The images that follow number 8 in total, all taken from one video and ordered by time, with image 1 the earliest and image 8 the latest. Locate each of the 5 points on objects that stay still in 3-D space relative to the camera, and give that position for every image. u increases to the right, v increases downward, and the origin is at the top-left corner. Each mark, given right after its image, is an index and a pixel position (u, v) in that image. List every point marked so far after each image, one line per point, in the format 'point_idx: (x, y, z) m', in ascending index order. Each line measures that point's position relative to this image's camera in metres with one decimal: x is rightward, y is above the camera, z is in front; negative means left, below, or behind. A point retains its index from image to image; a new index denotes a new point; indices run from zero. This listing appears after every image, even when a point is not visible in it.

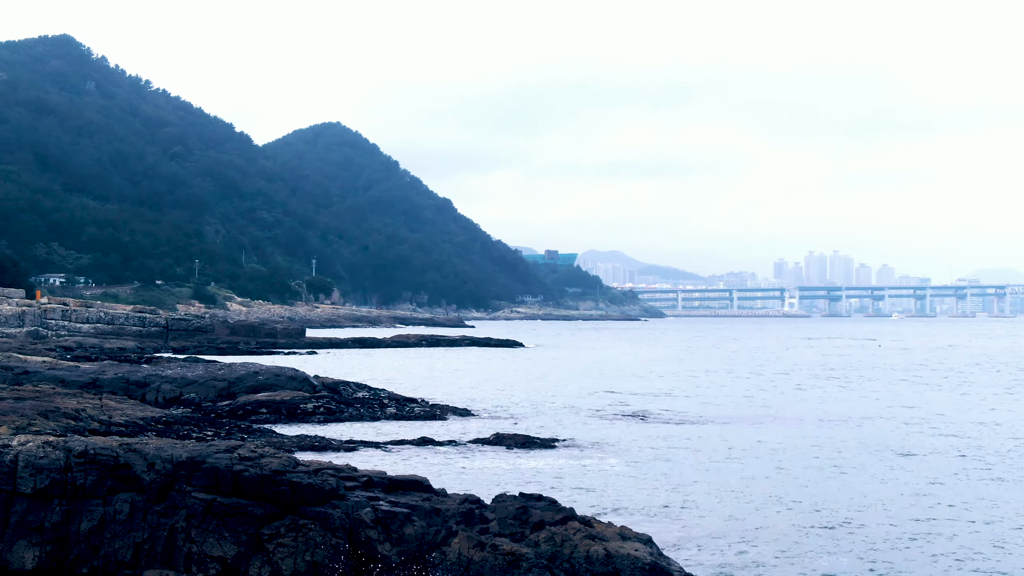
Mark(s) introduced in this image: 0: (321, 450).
0: (-3.1, -2.6, +14.5) m
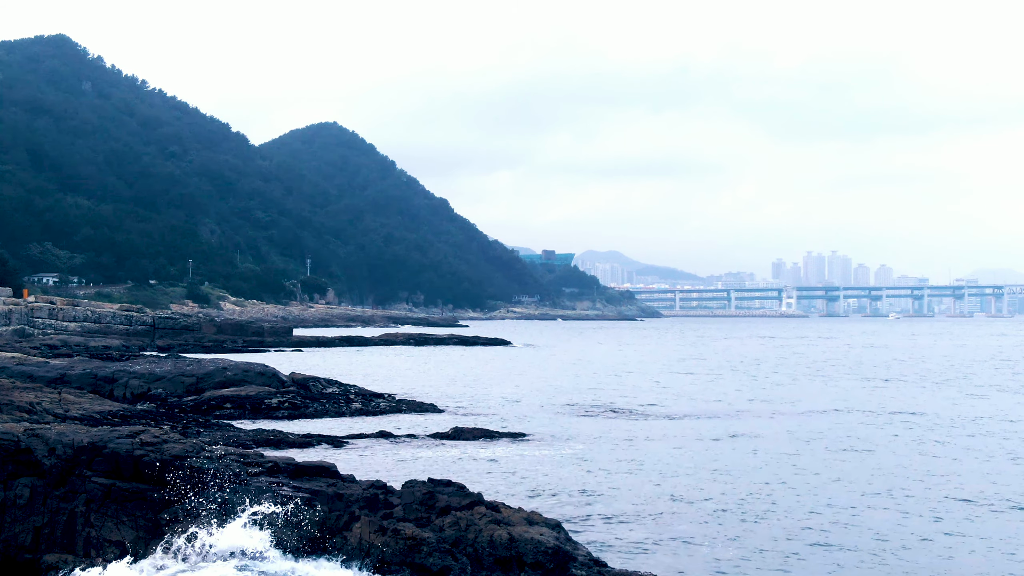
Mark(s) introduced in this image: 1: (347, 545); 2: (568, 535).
0: (-3.8, -2.5, +14.5) m
1: (-1.3, -2.0, +7.0) m
2: (+0.4, -2.1, +7.6) m
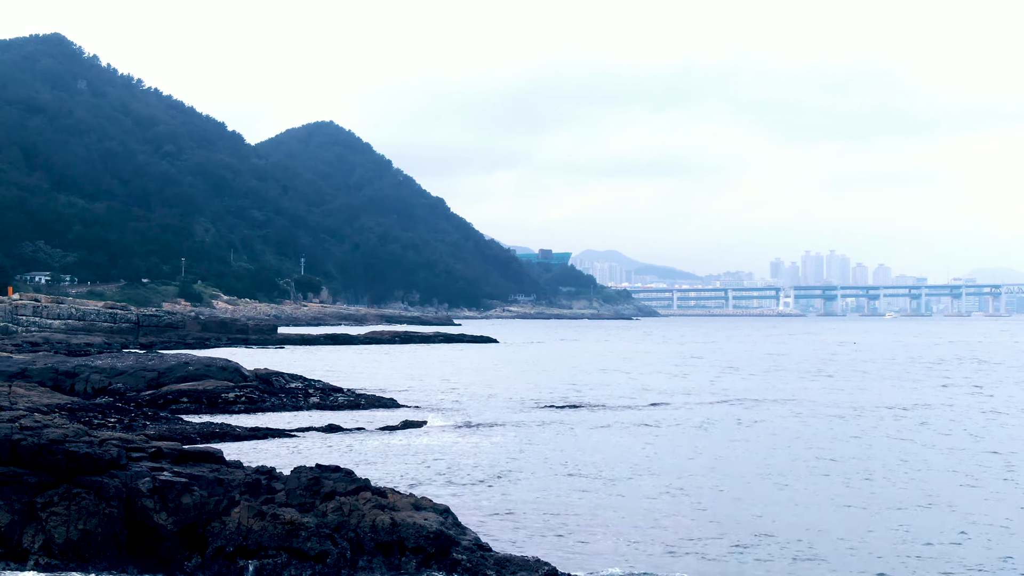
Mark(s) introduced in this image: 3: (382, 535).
0: (-4.7, -2.4, +14.5) m
1: (-2.2, -1.9, +7.0) m
2: (-0.5, -1.9, +7.5) m
3: (-1.0, -1.9, +6.9) m
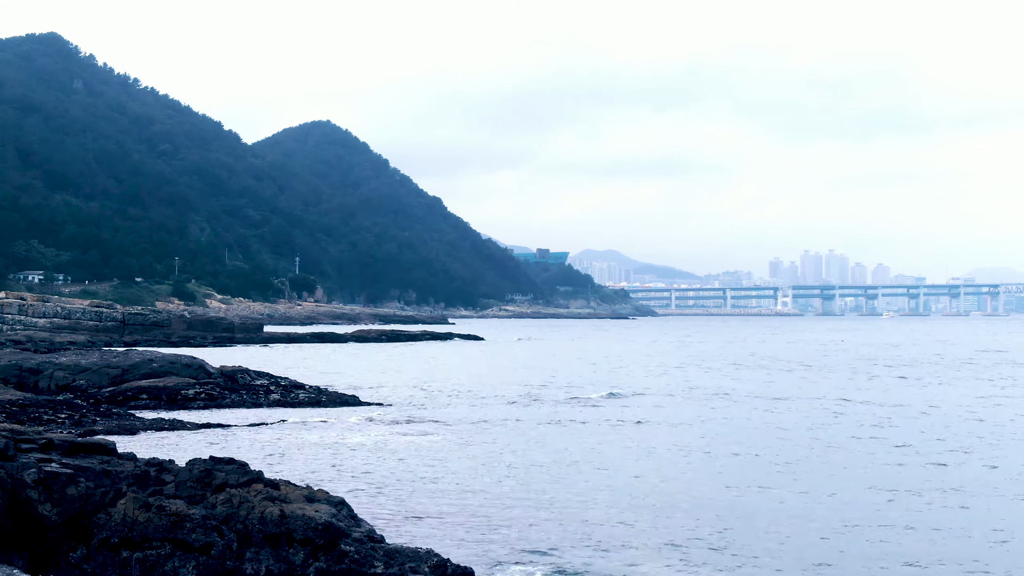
0: (-5.5, -2.4, +14.5) m
1: (-3.0, -1.8, +6.9) m
2: (-1.3, -1.9, +7.5) m
3: (-1.8, -1.8, +6.9) m
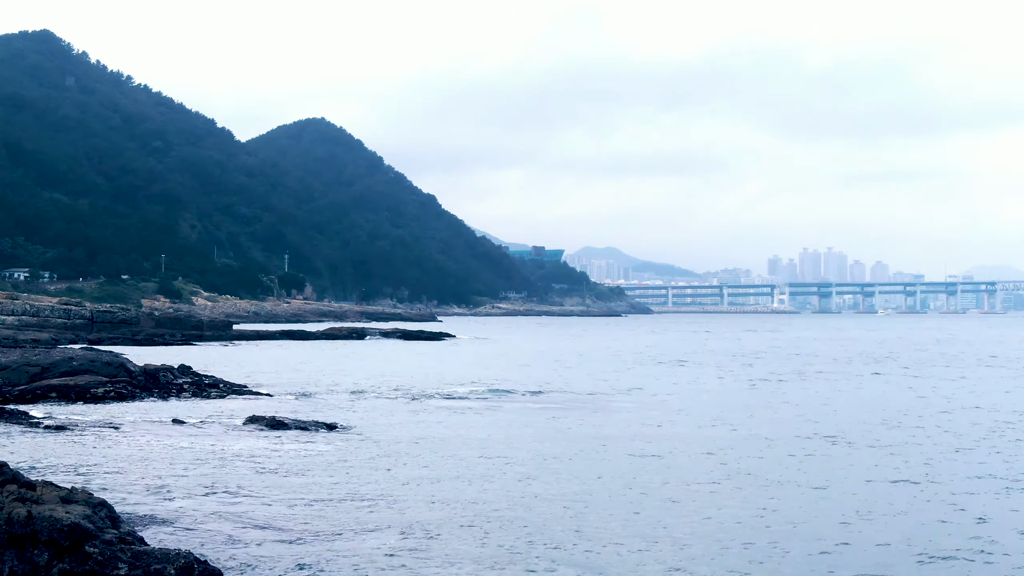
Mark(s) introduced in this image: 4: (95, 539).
0: (-7.4, -2.3, +14.5) m
1: (-4.9, -1.8, +6.9) m
2: (-3.2, -1.9, +7.5) m
3: (-3.7, -1.8, +6.9) m
4: (-3.2, -2.0, +7.1) m
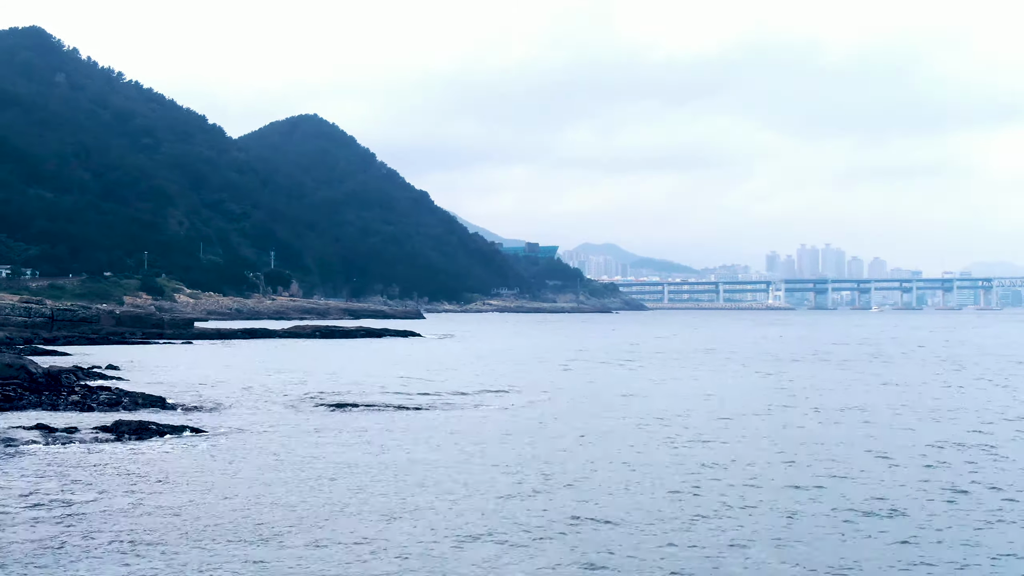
0: (-9.7, -2.4, +14.4) m
1: (-7.2, -1.9, +6.8) m
2: (-5.5, -2.0, +7.4) m
3: (-6.0, -2.0, +6.8) m
4: (-5.5, -2.1, +7.0) m
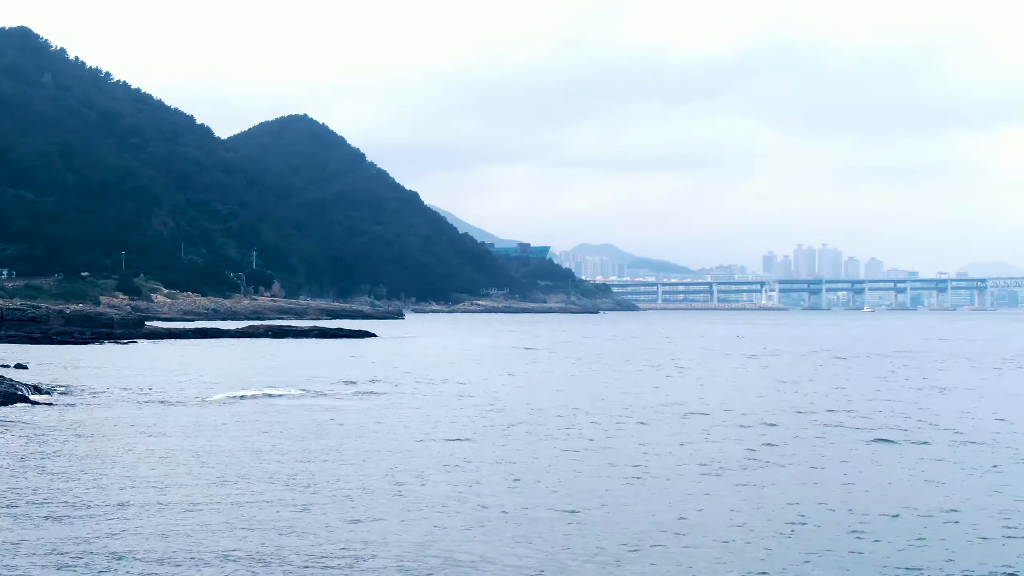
0: (-12.6, -2.4, +14.3) m
1: (-10.1, -1.9, +6.7) m
2: (-8.4, -2.0, +7.3) m
3: (-8.9, -1.9, +6.7) m
4: (-8.4, -2.1, +6.9) m
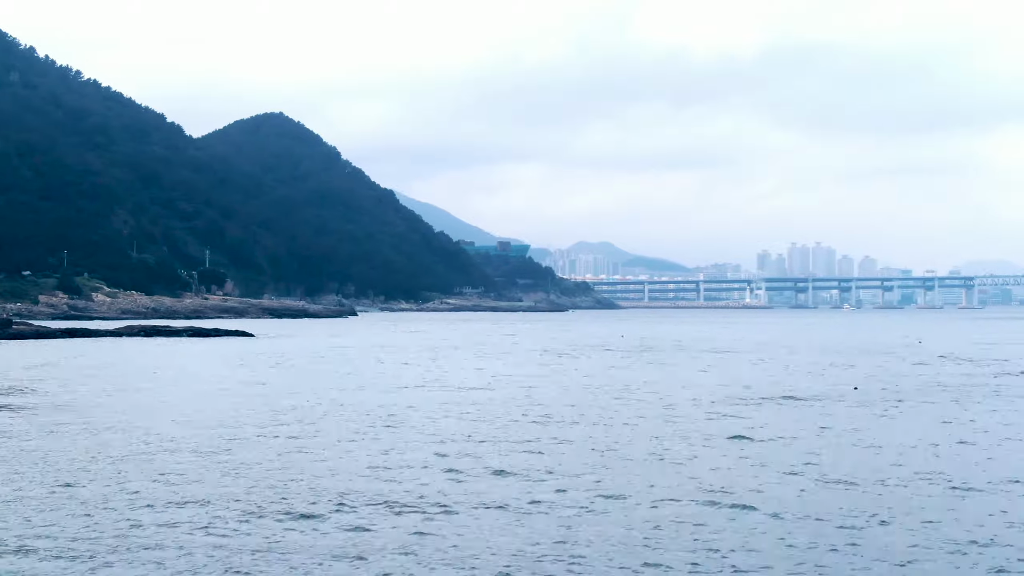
0: (-20.3, -2.4, +13.9) m
1: (-17.9, -2.0, +6.4) m
2: (-16.1, -2.0, +6.9) m
3: (-16.6, -2.0, +6.3) m
4: (-16.1, -2.1, +6.5) m
